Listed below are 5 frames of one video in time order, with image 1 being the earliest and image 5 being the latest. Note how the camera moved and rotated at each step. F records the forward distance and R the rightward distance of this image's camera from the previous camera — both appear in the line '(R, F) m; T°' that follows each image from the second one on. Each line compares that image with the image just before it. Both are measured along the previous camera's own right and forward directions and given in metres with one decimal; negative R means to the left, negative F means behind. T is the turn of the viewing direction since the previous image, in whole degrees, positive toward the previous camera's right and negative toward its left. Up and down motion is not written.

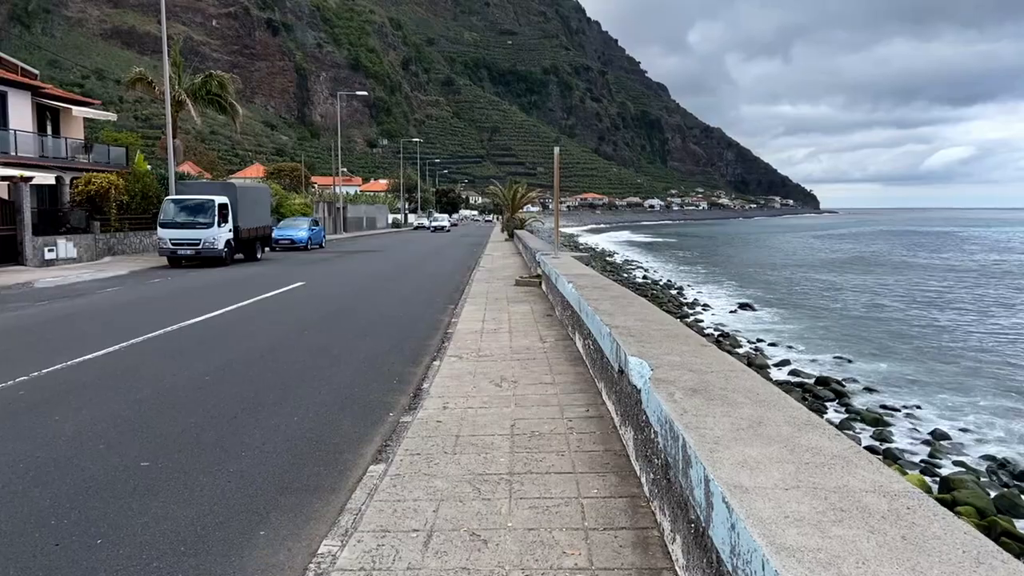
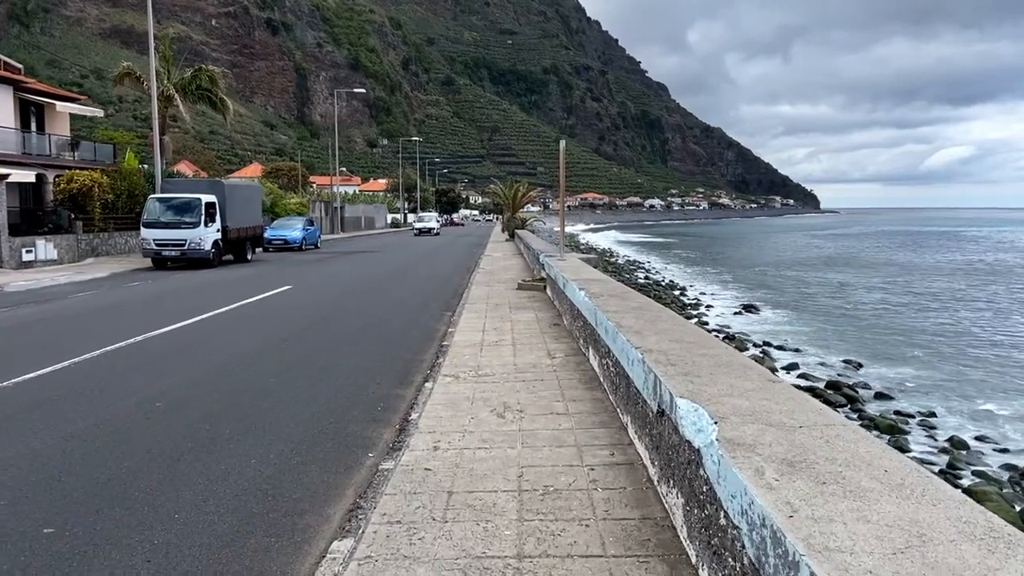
(0.0, +1.0) m; 0°
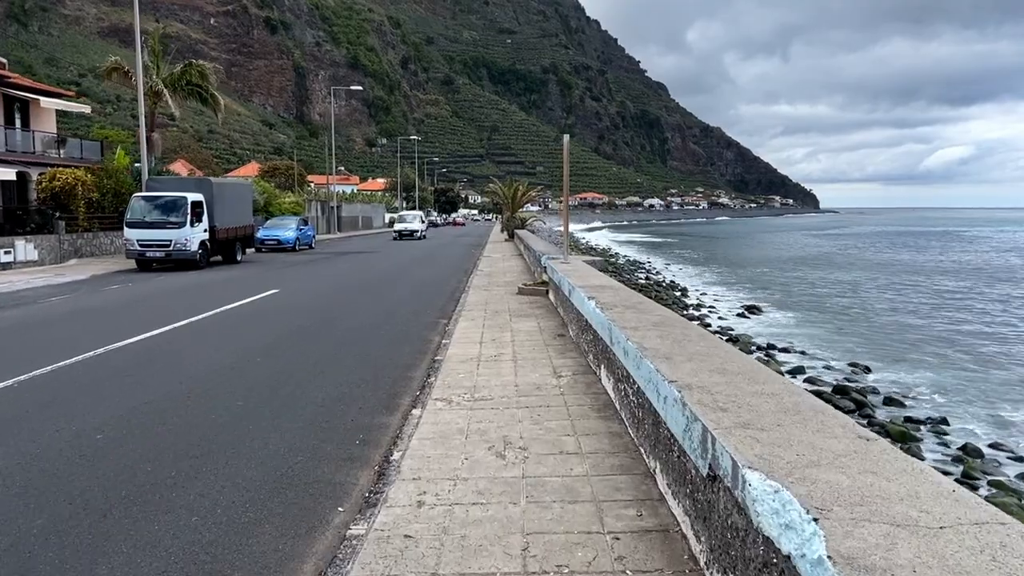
(0.0, +0.8) m; 0°
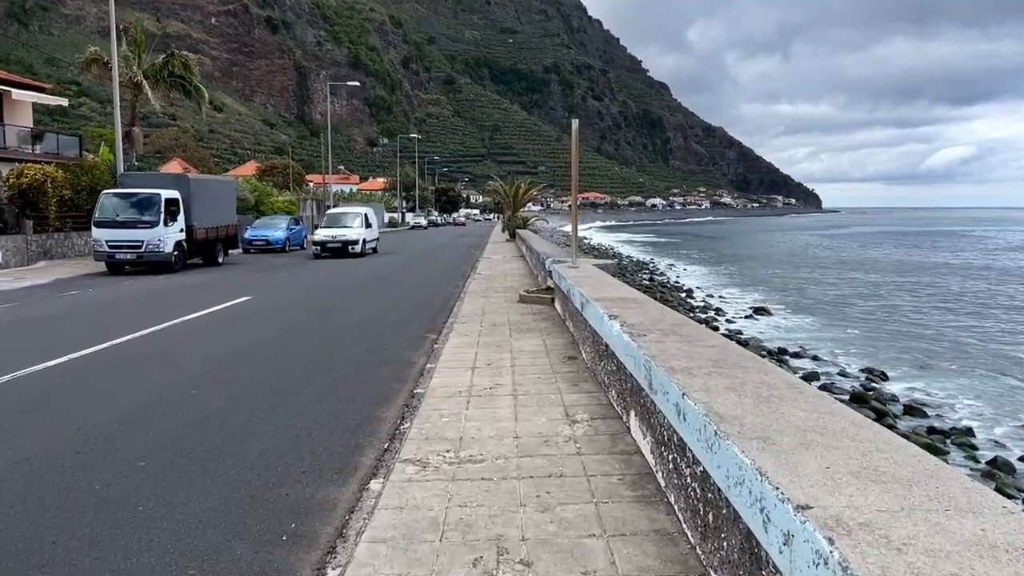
(0.0, +1.5) m; 0°
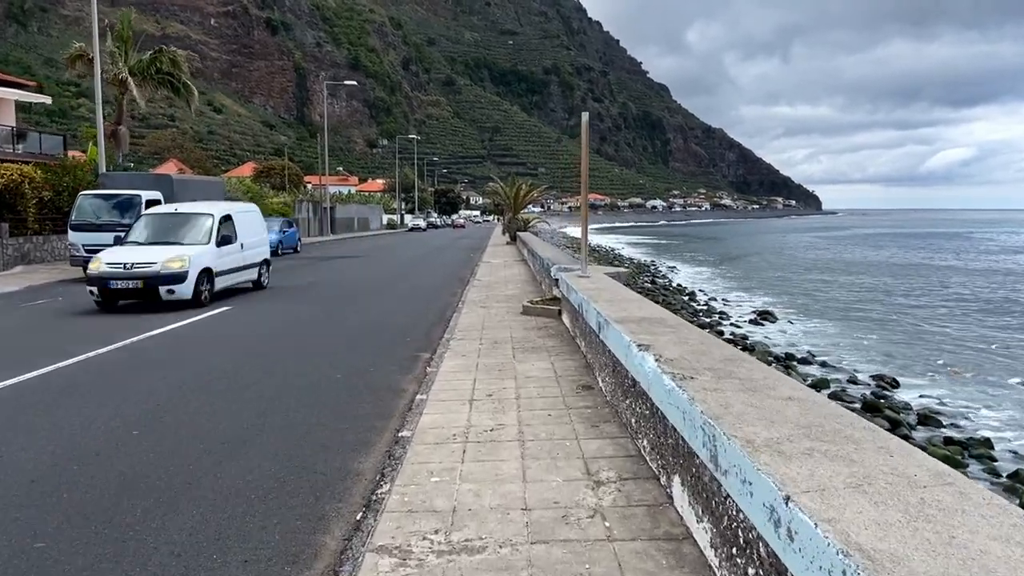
(0.0, +1.0) m; 0°
